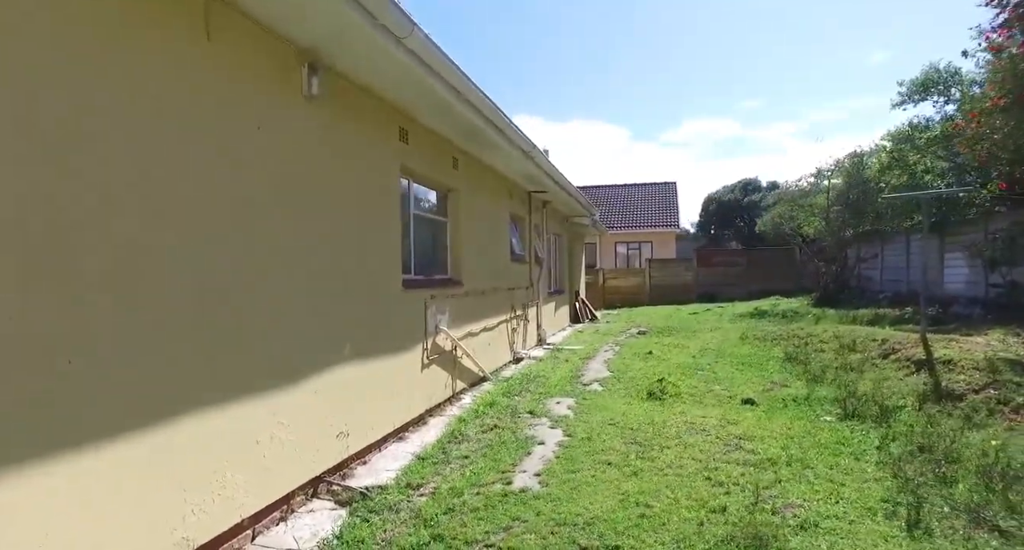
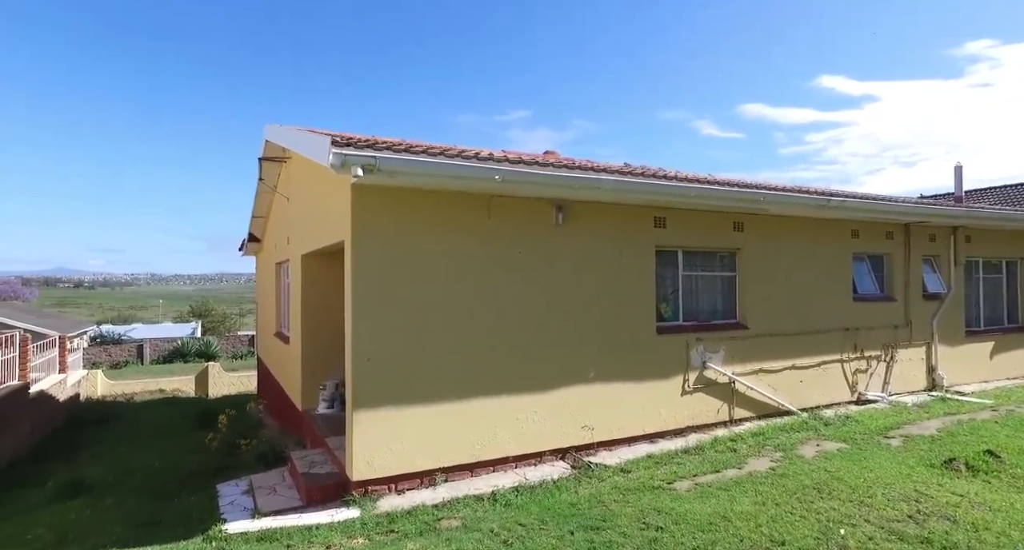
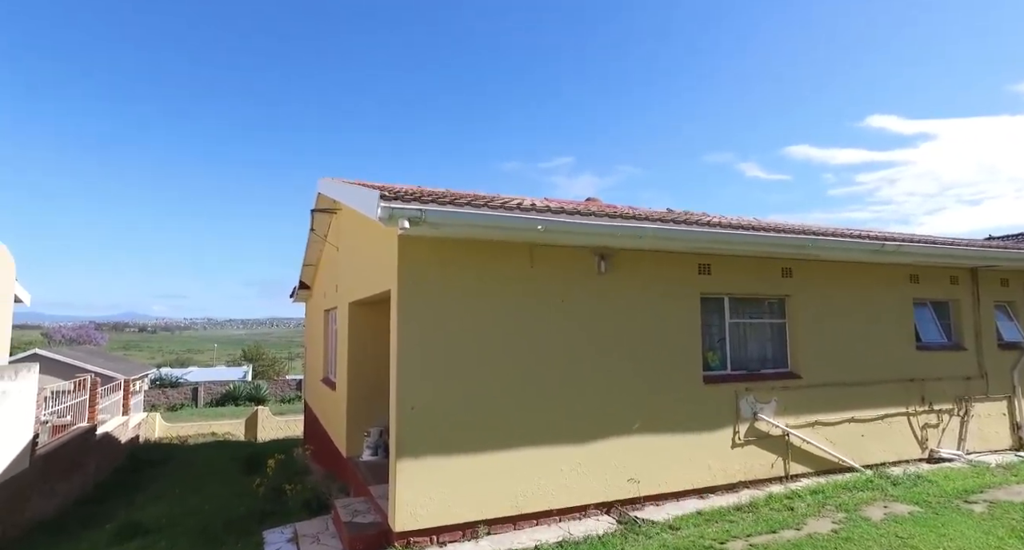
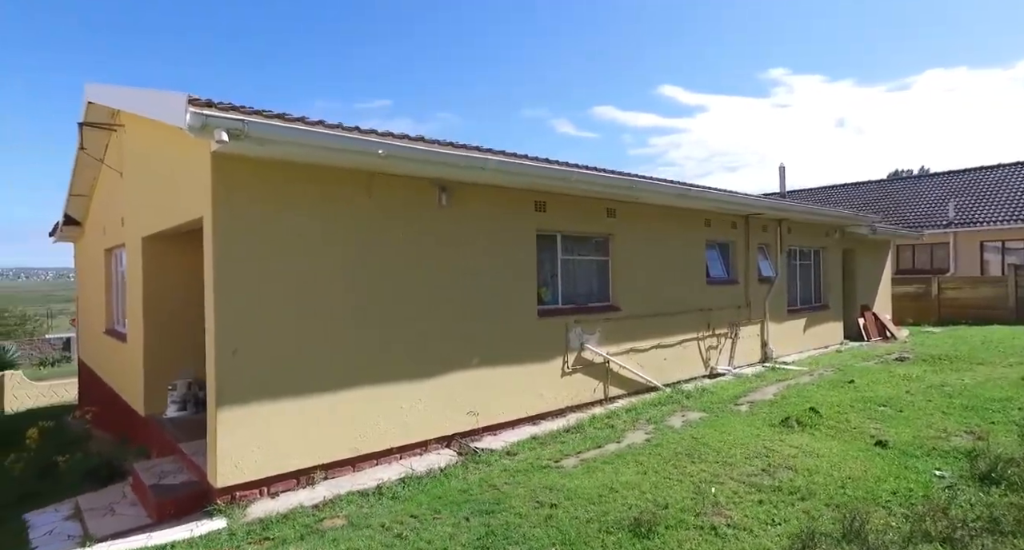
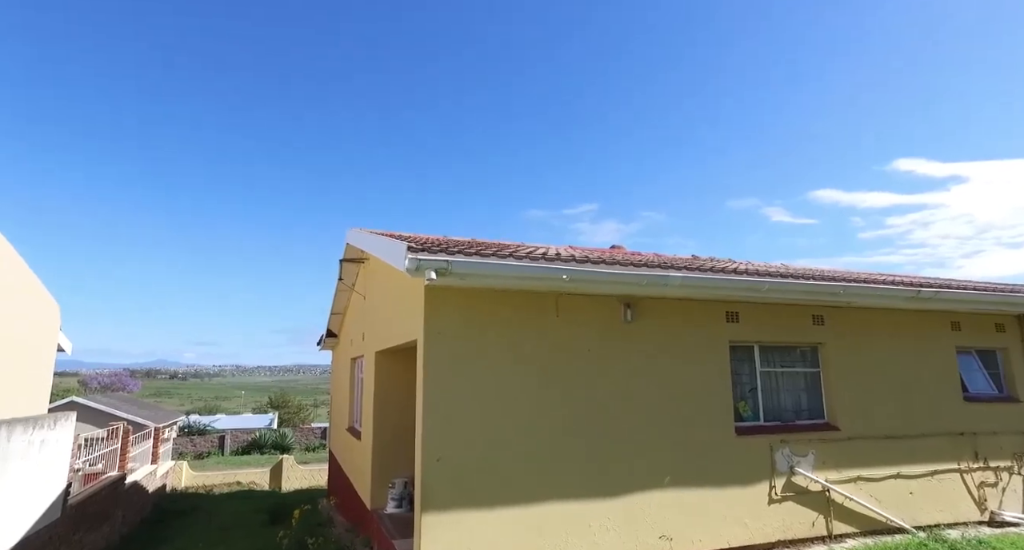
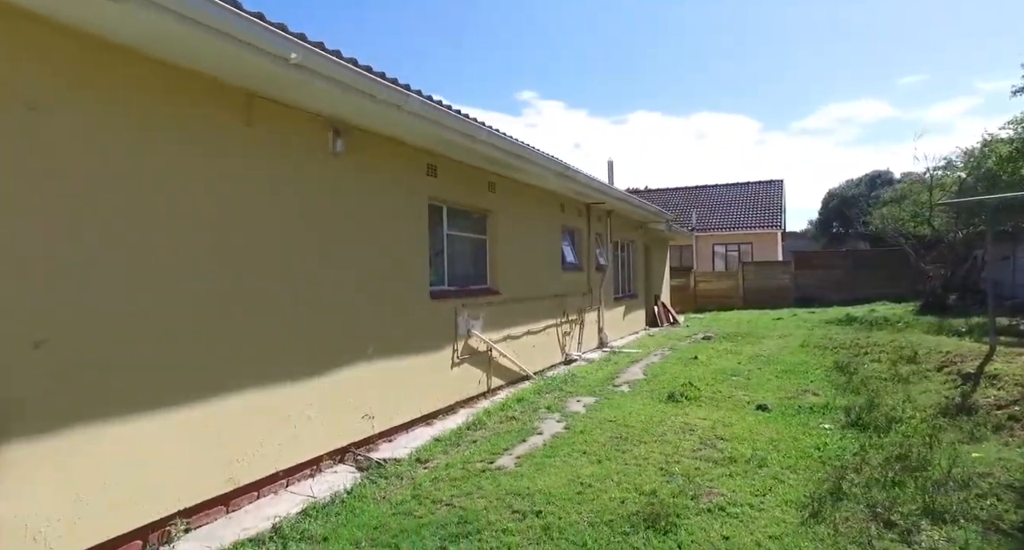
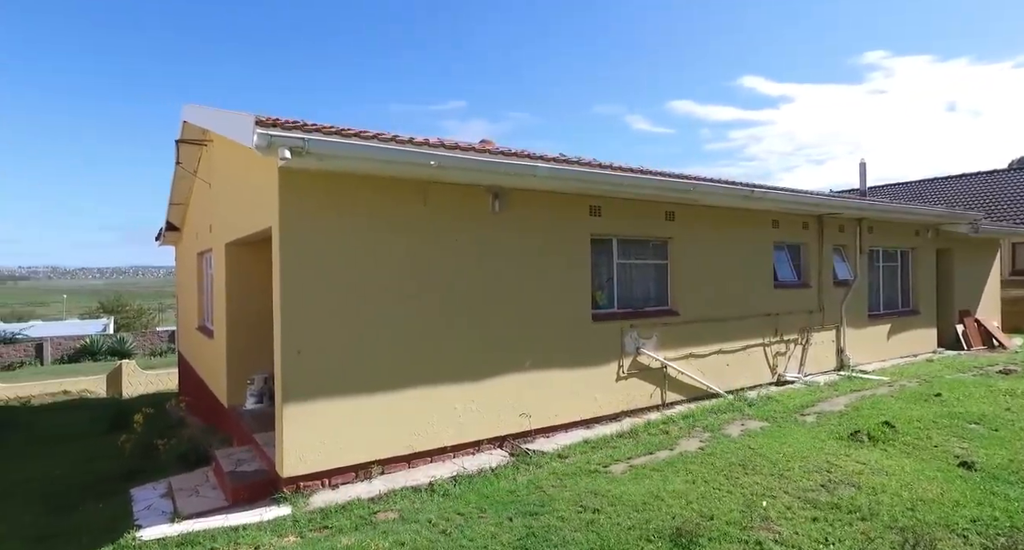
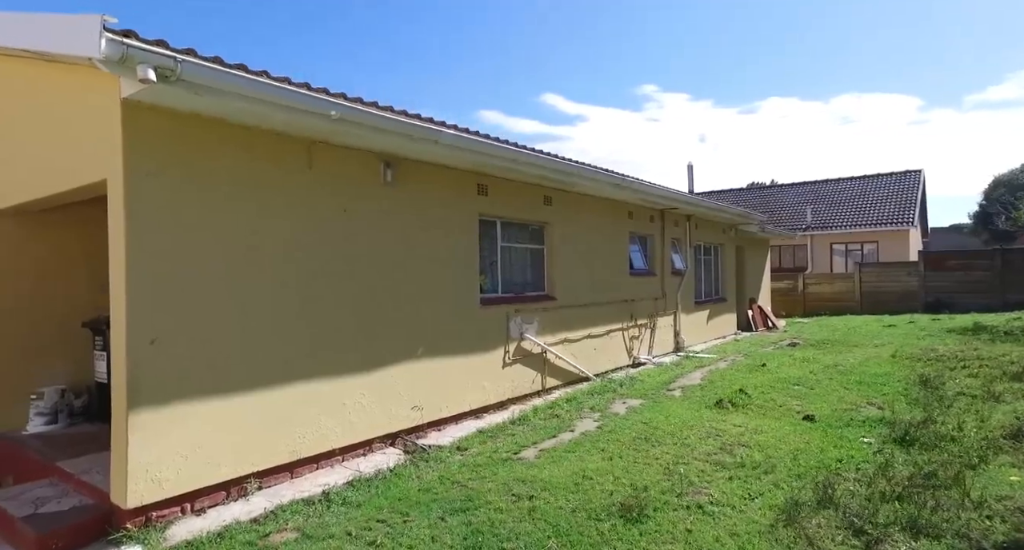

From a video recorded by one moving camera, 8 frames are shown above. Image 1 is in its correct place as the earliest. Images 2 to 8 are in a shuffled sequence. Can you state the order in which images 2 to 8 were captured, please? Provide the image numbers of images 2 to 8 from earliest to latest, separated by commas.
6, 8, 4, 7, 2, 3, 5
